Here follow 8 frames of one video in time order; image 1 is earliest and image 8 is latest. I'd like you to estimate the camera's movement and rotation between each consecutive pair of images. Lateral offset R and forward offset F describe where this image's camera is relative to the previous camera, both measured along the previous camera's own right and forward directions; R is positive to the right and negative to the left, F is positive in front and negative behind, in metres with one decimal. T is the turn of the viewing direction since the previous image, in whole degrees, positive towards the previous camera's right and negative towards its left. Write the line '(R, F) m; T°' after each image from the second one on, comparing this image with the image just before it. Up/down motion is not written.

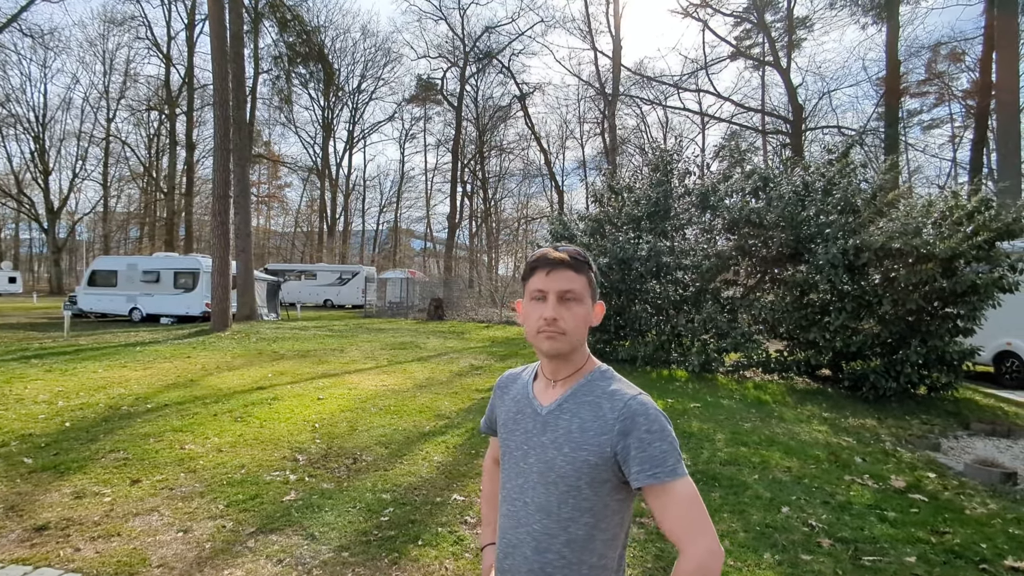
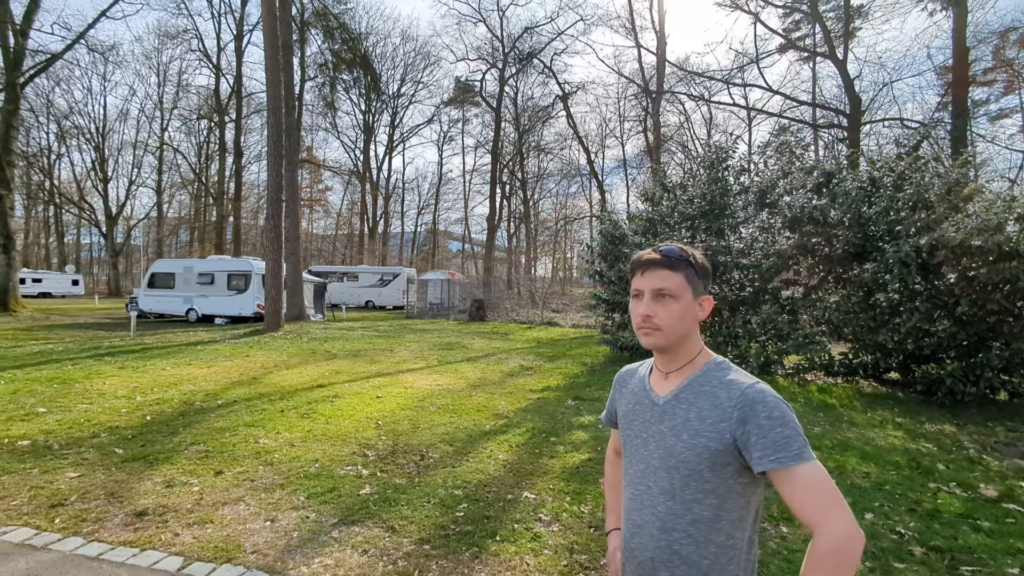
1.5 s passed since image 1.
(-0.3, 0.0) m; -4°
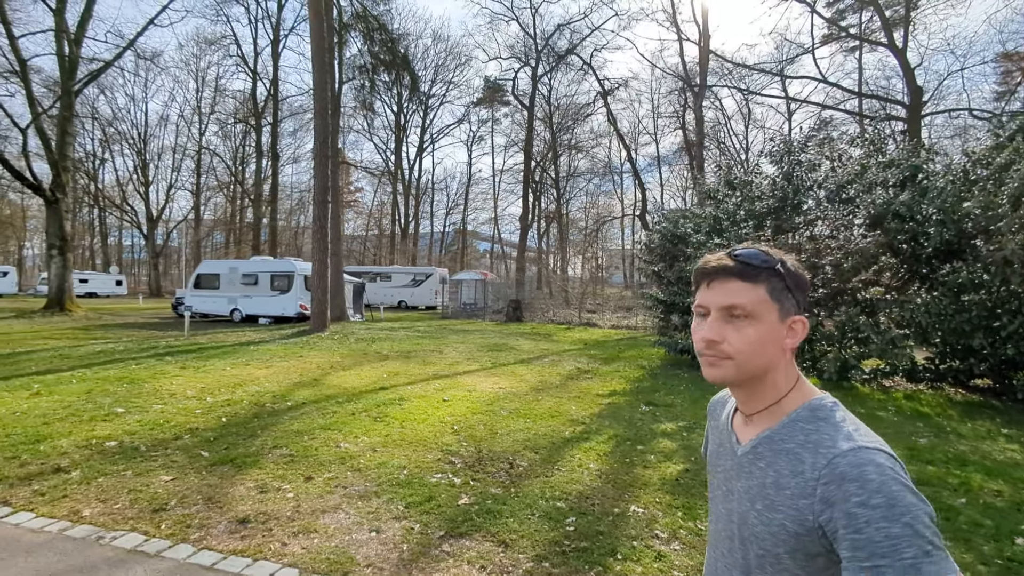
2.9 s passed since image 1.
(-0.7, +0.2) m; -3°
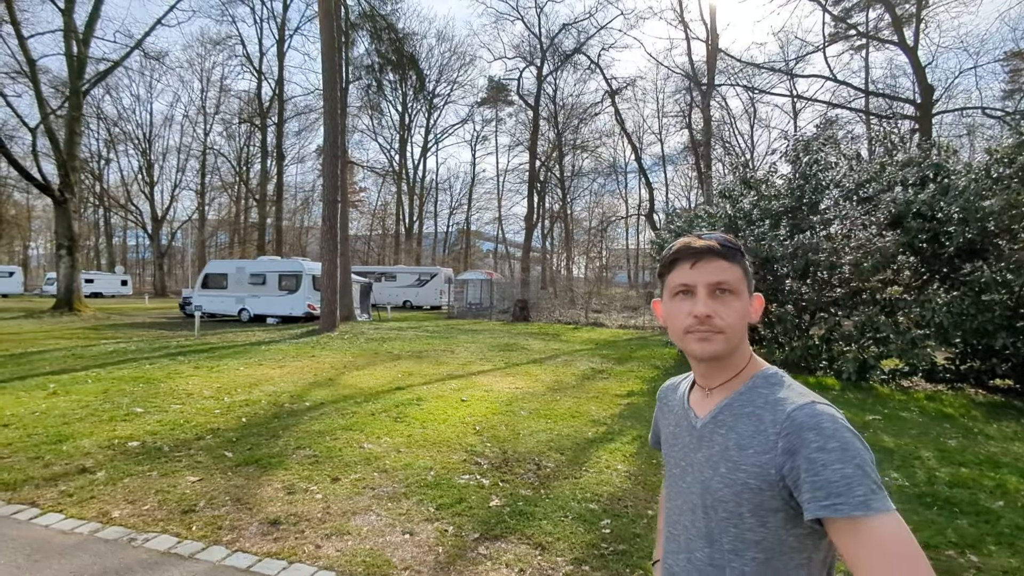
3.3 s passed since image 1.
(-0.2, 0.0) m; 0°
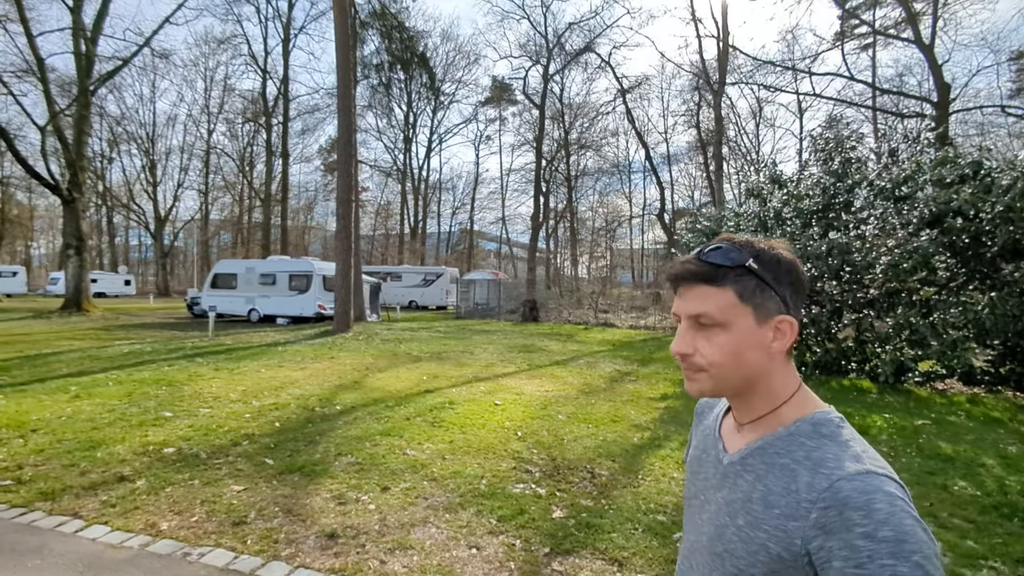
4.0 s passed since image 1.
(-0.5, +0.2) m; 0°
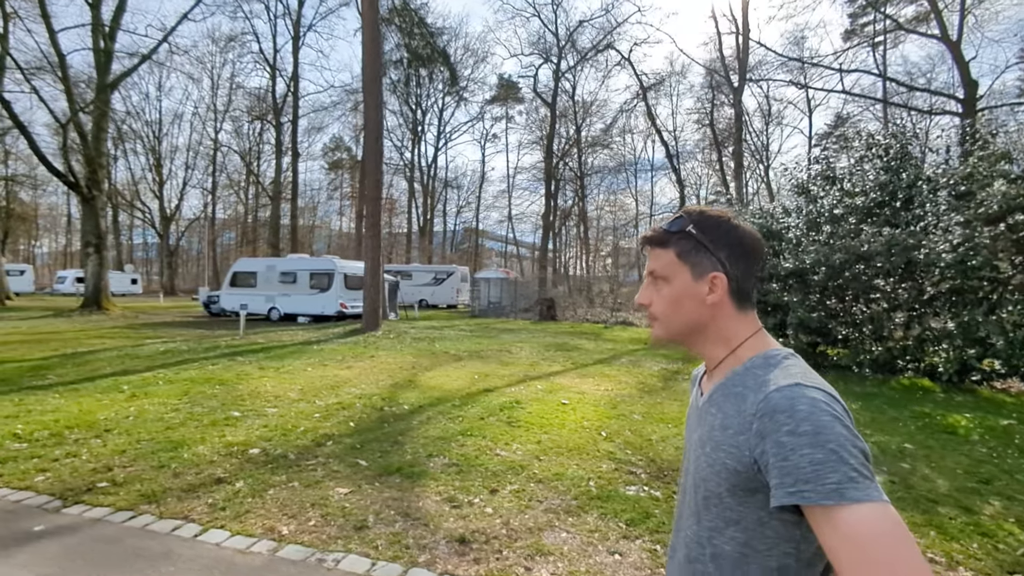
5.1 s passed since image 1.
(-1.0, +0.1) m; 0°
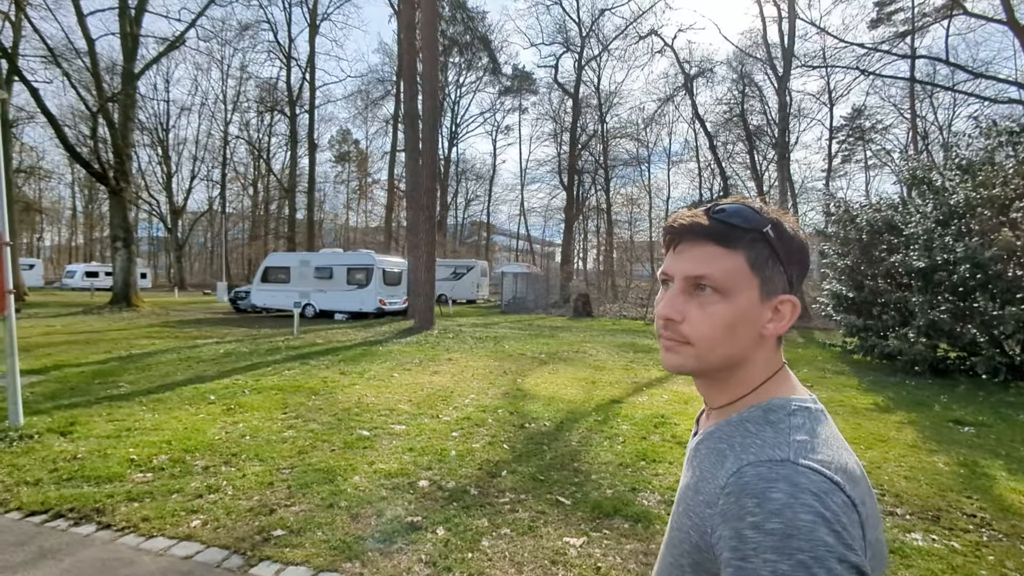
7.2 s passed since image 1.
(-1.9, +0.8) m; 0°
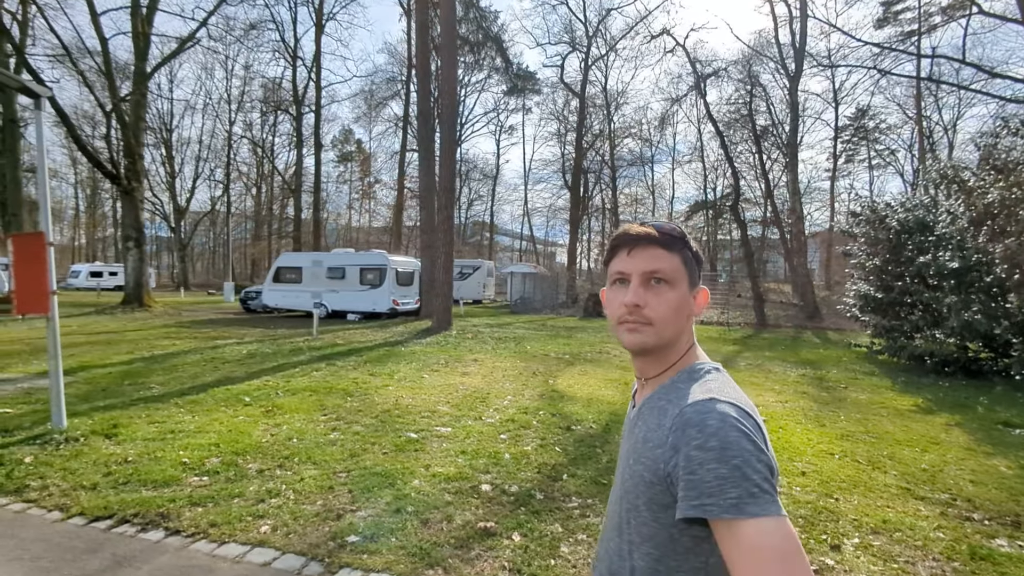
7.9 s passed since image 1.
(-0.6, +0.1) m; 0°
